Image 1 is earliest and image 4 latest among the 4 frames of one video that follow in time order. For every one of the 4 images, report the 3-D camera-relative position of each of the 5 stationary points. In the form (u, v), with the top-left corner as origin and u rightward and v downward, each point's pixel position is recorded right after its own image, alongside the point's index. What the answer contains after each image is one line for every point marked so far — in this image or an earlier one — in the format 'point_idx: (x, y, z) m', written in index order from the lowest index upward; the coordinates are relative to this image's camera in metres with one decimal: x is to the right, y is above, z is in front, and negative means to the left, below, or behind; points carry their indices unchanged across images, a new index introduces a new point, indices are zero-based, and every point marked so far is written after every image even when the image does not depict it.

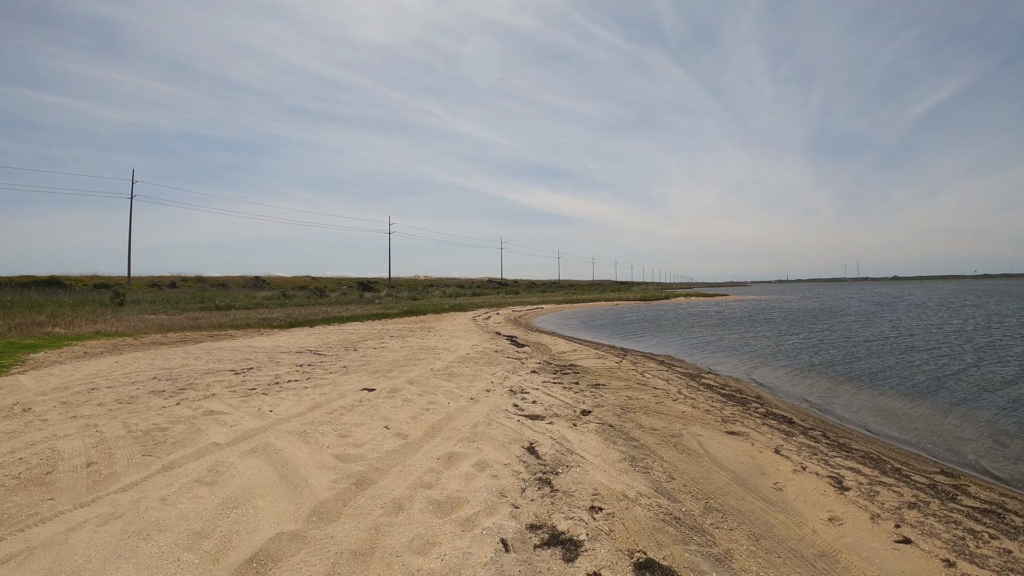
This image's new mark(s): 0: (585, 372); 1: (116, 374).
0: (+1.8, -2.1, +11.6) m
1: (-13.9, -3.0, +16.5) m
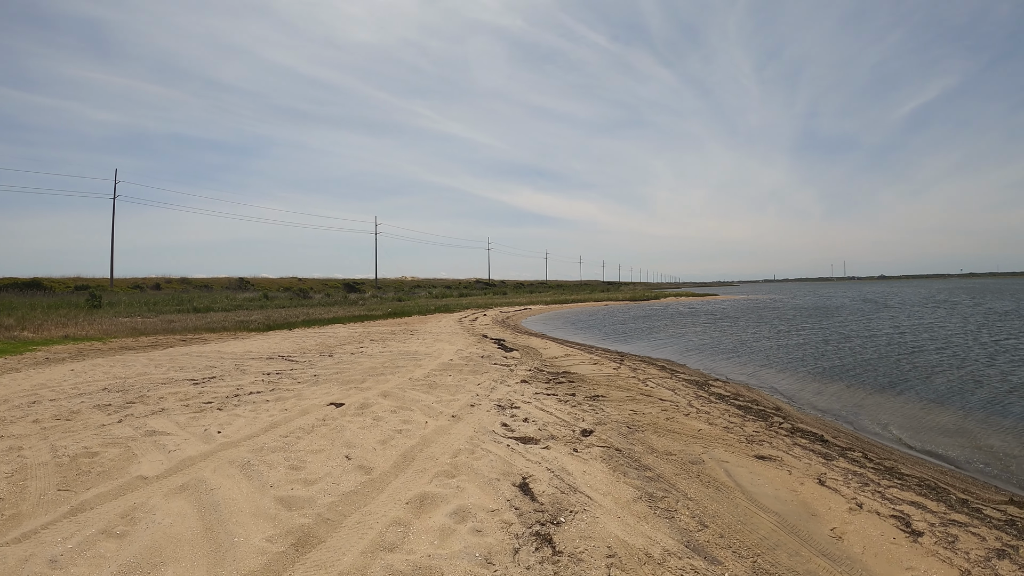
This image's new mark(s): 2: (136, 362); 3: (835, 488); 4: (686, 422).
0: (+1.5, -2.1, +10.4) m
1: (-14.3, -3.1, +15.0) m
2: (-15.6, -3.1, +19.6) m
3: (+3.6, -2.2, +5.2) m
4: (+2.7, -2.0, +7.1) m
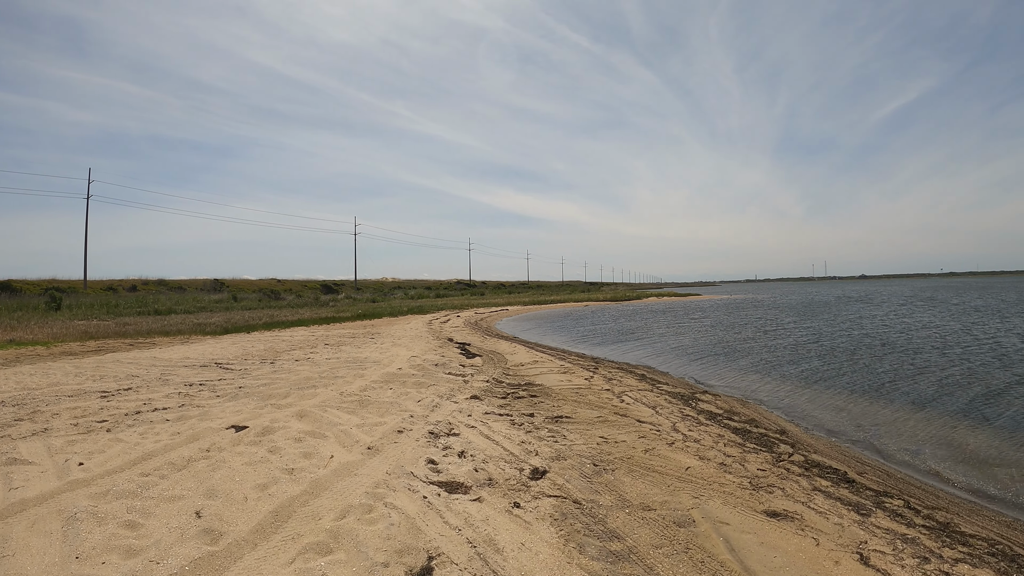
0: (+0.6, -2.0, +8.7) m
1: (-15.3, -3.0, +12.8) m
2: (-16.8, -3.0, +17.3) m
3: (+2.8, -2.1, +3.6) m
4: (+1.9, -2.0, +5.5) m
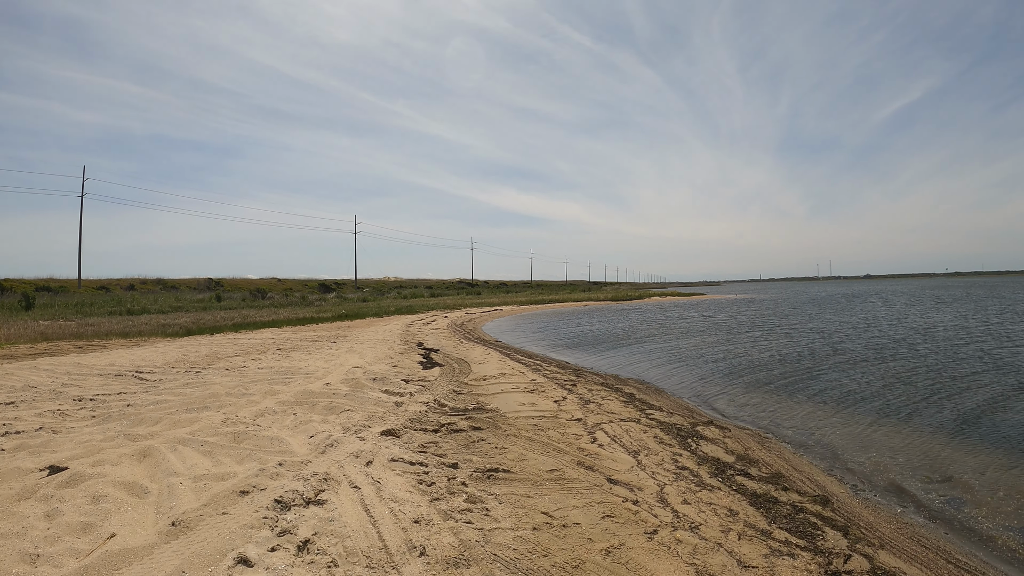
0: (-0.3, -1.9, +6.5) m
1: (-16.2, -2.9, +10.6) m
2: (-17.7, -2.9, +15.1) m
3: (+1.9, -2.1, +1.3) m
4: (+0.9, -1.9, +3.3) m
